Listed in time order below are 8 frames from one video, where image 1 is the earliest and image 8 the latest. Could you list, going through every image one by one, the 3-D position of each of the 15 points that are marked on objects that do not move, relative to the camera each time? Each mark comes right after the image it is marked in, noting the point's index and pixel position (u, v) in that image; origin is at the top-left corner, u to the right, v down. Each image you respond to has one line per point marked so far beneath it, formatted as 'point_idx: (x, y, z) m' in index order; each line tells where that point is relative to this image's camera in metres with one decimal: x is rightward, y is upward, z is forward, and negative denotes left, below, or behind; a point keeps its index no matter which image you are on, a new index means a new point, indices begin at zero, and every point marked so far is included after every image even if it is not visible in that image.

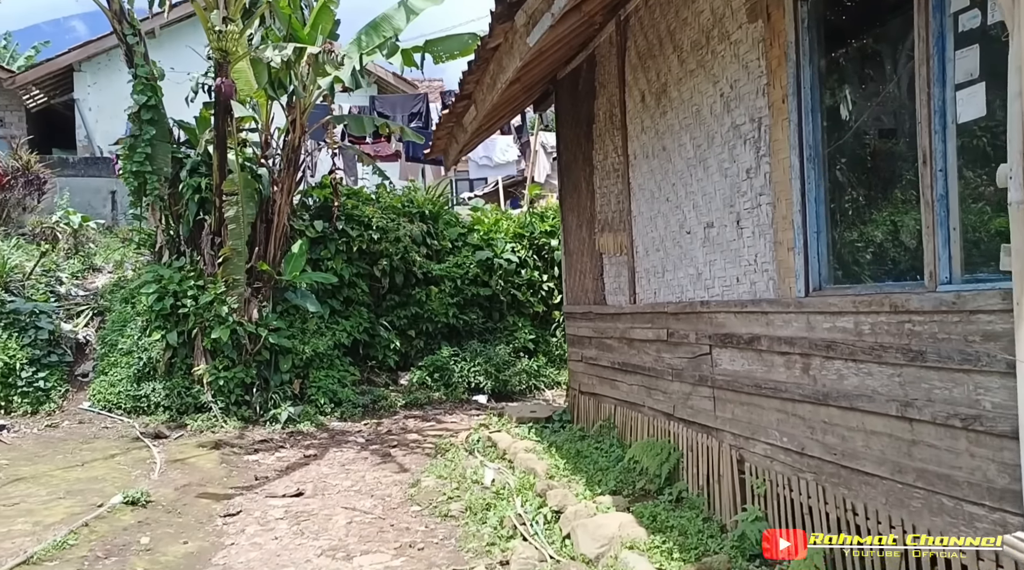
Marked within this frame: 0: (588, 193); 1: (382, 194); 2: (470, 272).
0: (+0.6, +0.6, +5.9) m
1: (-1.4, +1.0, +9.3) m
2: (-0.4, +0.1, +9.5) m
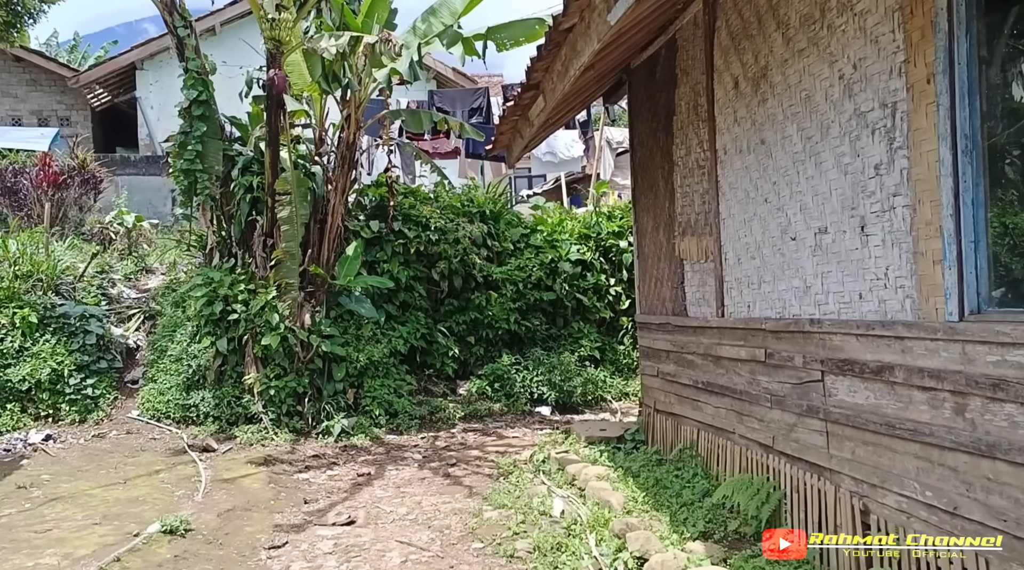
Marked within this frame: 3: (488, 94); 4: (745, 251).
0: (+1.0, +0.6, +5.3) m
1: (-0.7, +1.0, +8.9) m
2: (+0.3, +0.1, +9.0) m
3: (-0.3, +2.5, +10.7) m
4: (+1.1, +0.2, +4.1) m
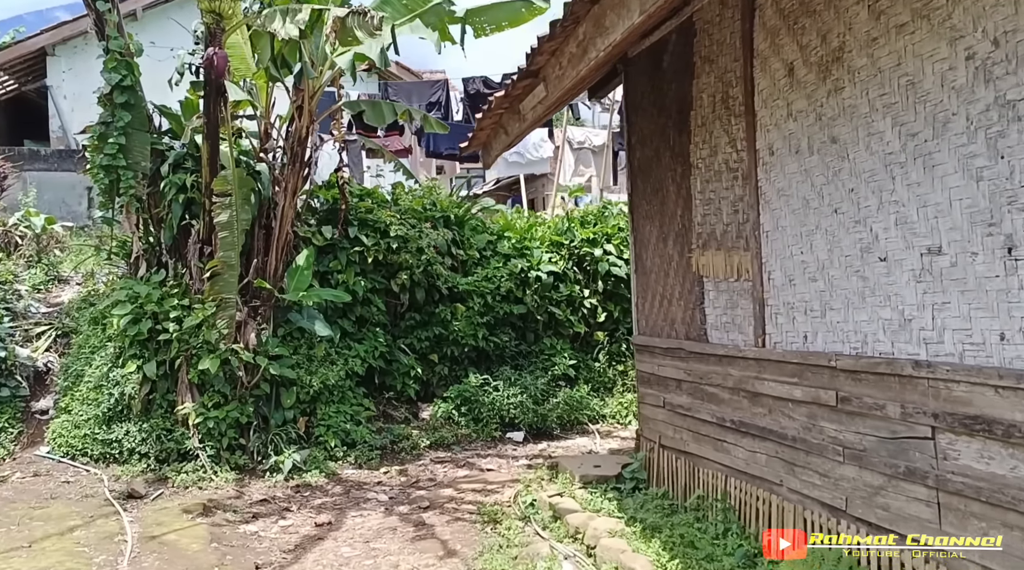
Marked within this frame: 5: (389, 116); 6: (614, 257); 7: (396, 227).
0: (+1.0, +0.5, +4.7) m
1: (-1.0, +0.8, +8.1) m
2: (-0.1, 0.0, +8.2) m
3: (-0.8, +2.4, +9.9) m
4: (+1.2, +0.1, +3.4) m
5: (-1.0, +1.4, +6.9) m
6: (+1.1, +0.3, +8.6) m
7: (-1.0, +0.5, +7.7) m
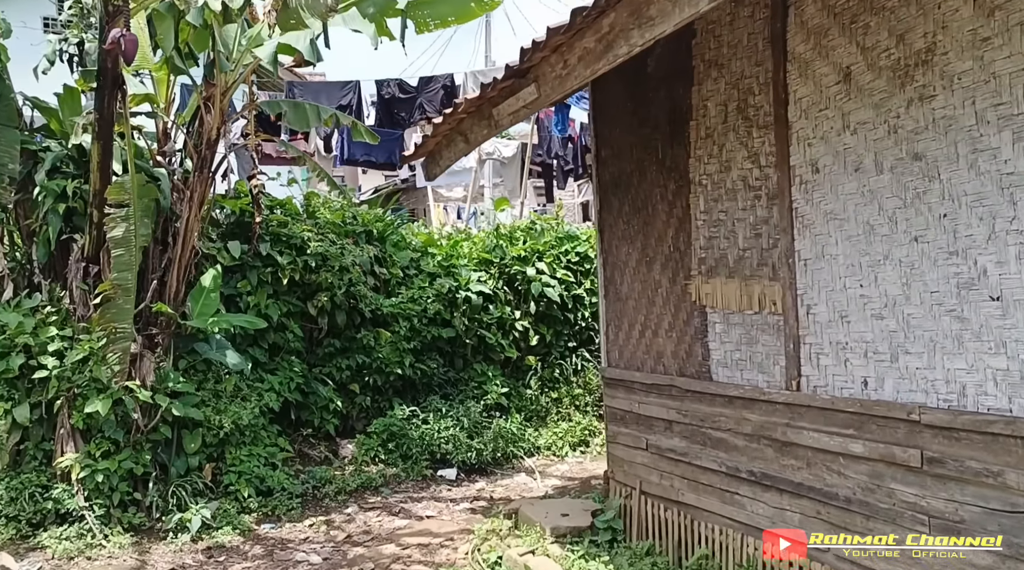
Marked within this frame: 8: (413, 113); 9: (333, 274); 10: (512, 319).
0: (+0.8, +0.3, +4.2) m
1: (-1.7, +0.7, +7.2) m
2: (-0.7, -0.2, +7.6) m
3: (-1.7, +2.1, +9.1) m
4: (+1.2, -0.1, +2.9) m
5: (-1.4, +1.2, +6.1) m
6: (+0.3, +0.1, +8.1) m
7: (-1.6, +0.3, +6.9) m
8: (-1.1, +1.9, +9.3) m
9: (-1.5, +0.1, +6.9) m
10: (0.0, -0.3, +7.9) m
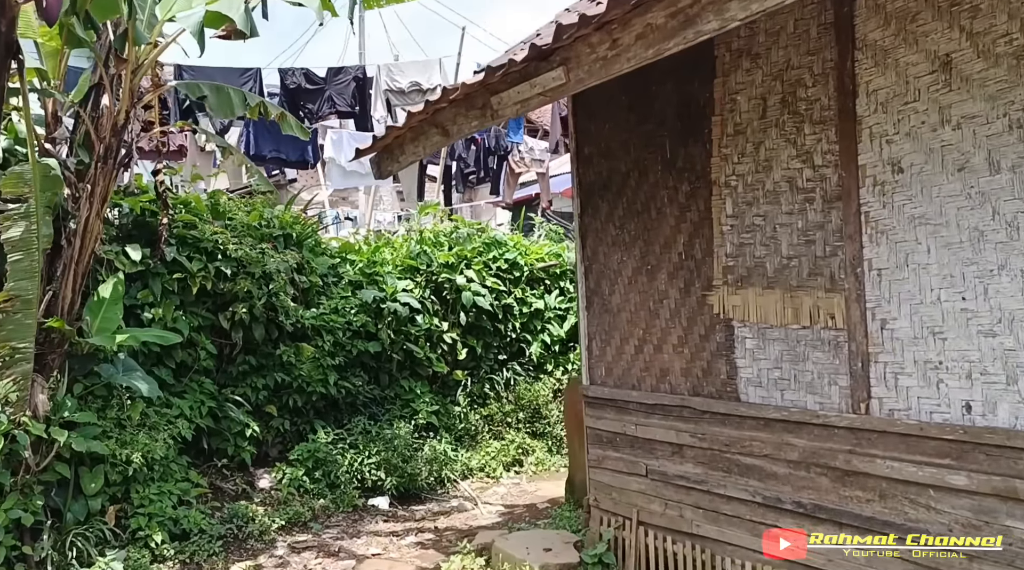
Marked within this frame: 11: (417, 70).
0: (+0.8, +0.3, +3.8) m
1: (-2.2, +0.6, +6.4) m
2: (-1.3, -0.3, +6.9) m
3: (-2.5, +2.1, +8.2) m
4: (+1.4, -0.1, +2.6) m
5: (-1.7, +1.1, +5.3) m
6: (-0.3, 0.0, +7.6) m
7: (-2.0, +0.3, +6.0) m
8: (-2.0, +1.8, +8.5) m
9: (-1.9, 0.0, +6.1) m
10: (-0.7, -0.4, +7.3) m
11: (-1.0, +2.3, +9.0) m
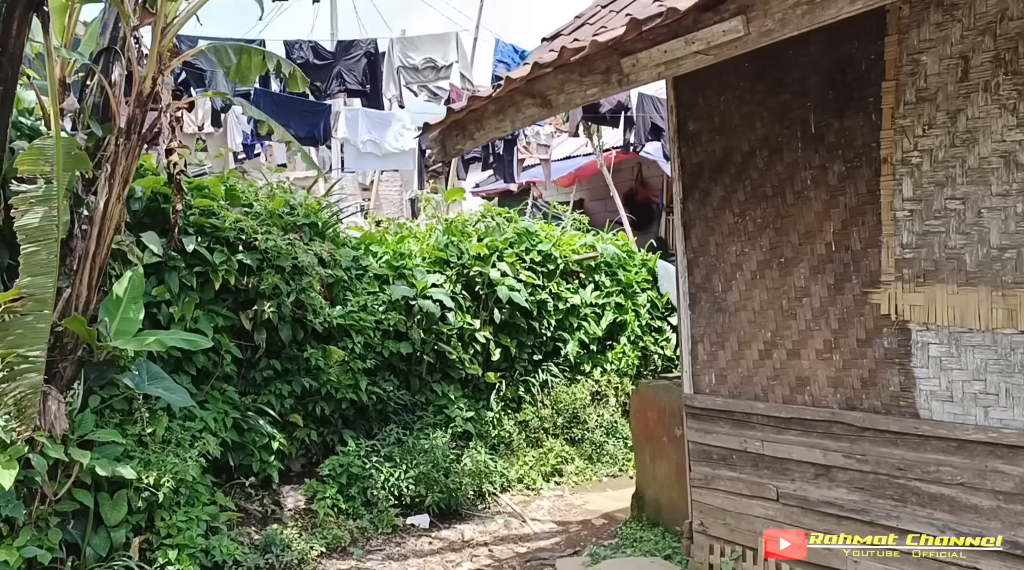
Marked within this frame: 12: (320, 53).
0: (+1.3, +0.3, +3.2) m
1: (-1.8, +0.6, +5.7) m
2: (-0.9, -0.2, +6.2) m
3: (-2.2, +2.1, +7.5) m
4: (+2.0, -0.1, +2.1) m
5: (-1.3, +1.1, +4.6) m
6: (0.0, +0.1, +7.0) m
7: (-1.6, +0.3, +5.4) m
8: (-1.7, +1.9, +7.8) m
9: (-1.5, +0.1, +5.4) m
10: (-0.3, -0.4, +6.7) m
11: (-0.8, +2.4, +8.3) m
12: (-1.8, +2.1, +7.7) m
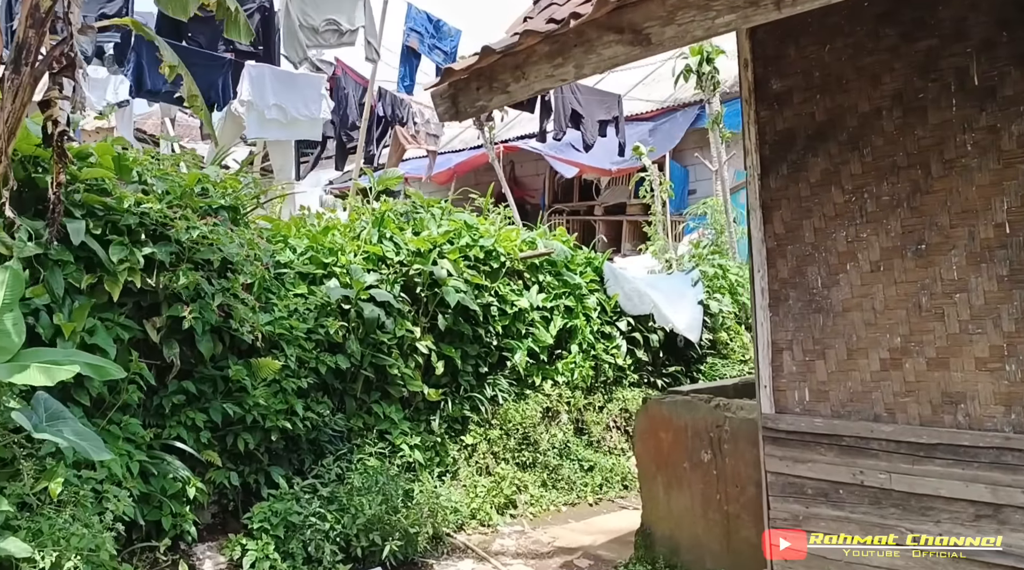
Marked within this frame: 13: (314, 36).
0: (+1.6, +0.3, +2.5) m
1: (-1.9, +0.6, +4.4) m
2: (-1.2, -0.2, +5.0) m
3: (-2.6, +2.1, +6.1) m
4: (+2.5, -0.1, +1.6) m
5: (-1.2, +1.2, +3.4) m
6: (-0.4, 0.0, +6.0) m
7: (-1.7, +0.3, +4.1) m
8: (-2.2, +1.9, +6.5) m
9: (-1.6, +0.1, +4.2) m
10: (-0.6, -0.4, +5.7) m
11: (-1.4, +2.4, +7.1) m
12: (-2.3, +2.1, +6.4) m
13: (-1.6, +2.1, +7.0) m
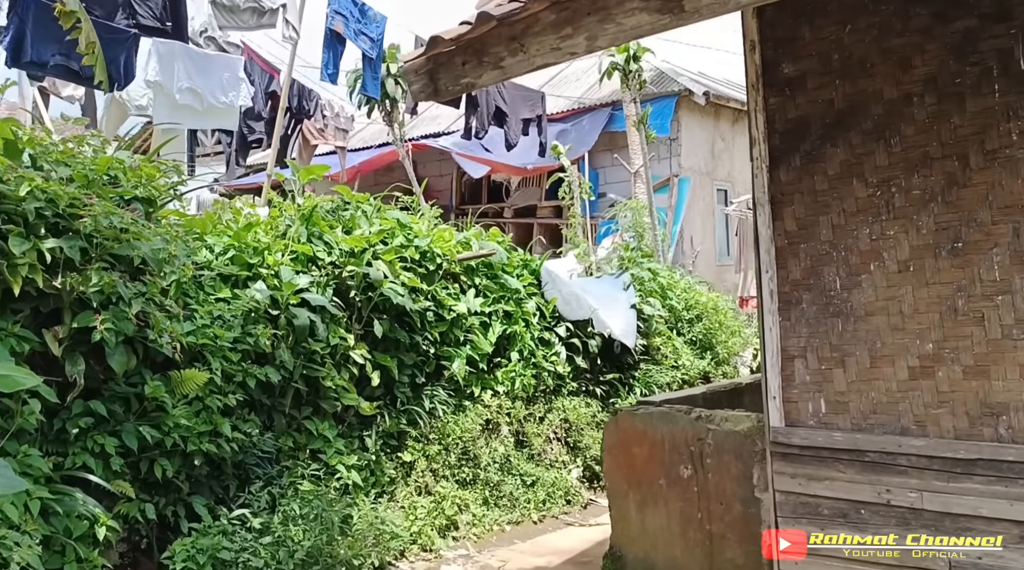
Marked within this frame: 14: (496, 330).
0: (+1.7, +0.3, +2.4) m
1: (-2.1, +0.6, +3.7) m
2: (-1.4, -0.3, +4.5) m
3: (-3.0, +2.1, +5.3) m
4: (+2.6, -0.1, +1.5) m
5: (-1.3, +1.1, +2.9) m
6: (-0.8, 0.0, +5.5) m
7: (-1.8, +0.3, +3.5) m
8: (-2.6, +1.8, +5.8) m
9: (-1.7, 0.0, +3.5) m
10: (-1.0, -0.4, +5.1) m
11: (-1.9, +2.3, +6.5) m
12: (-2.7, +2.1, +5.7) m
13: (-2.1, +2.0, +6.4) m
14: (-0.1, -0.3, +6.3) m
